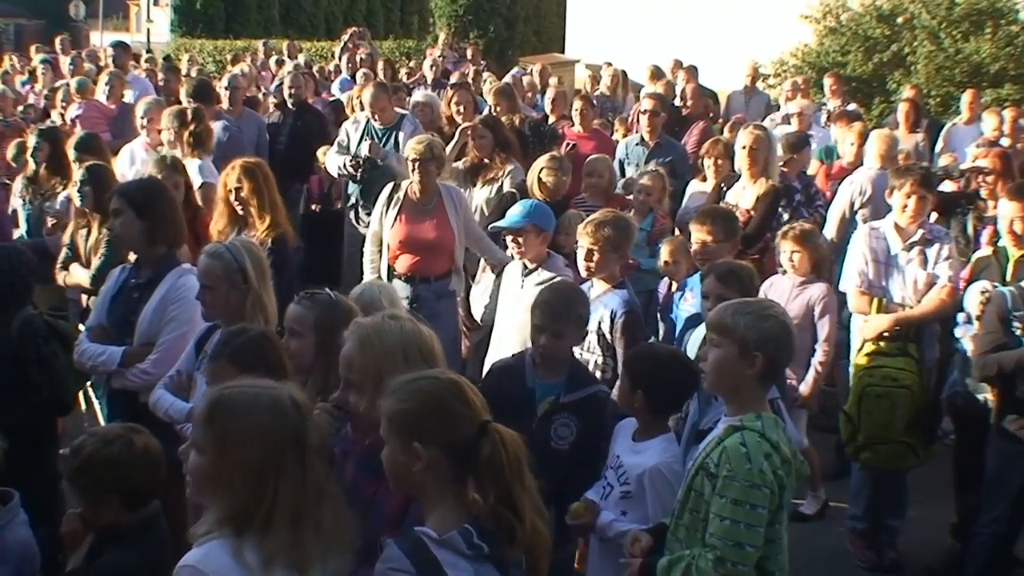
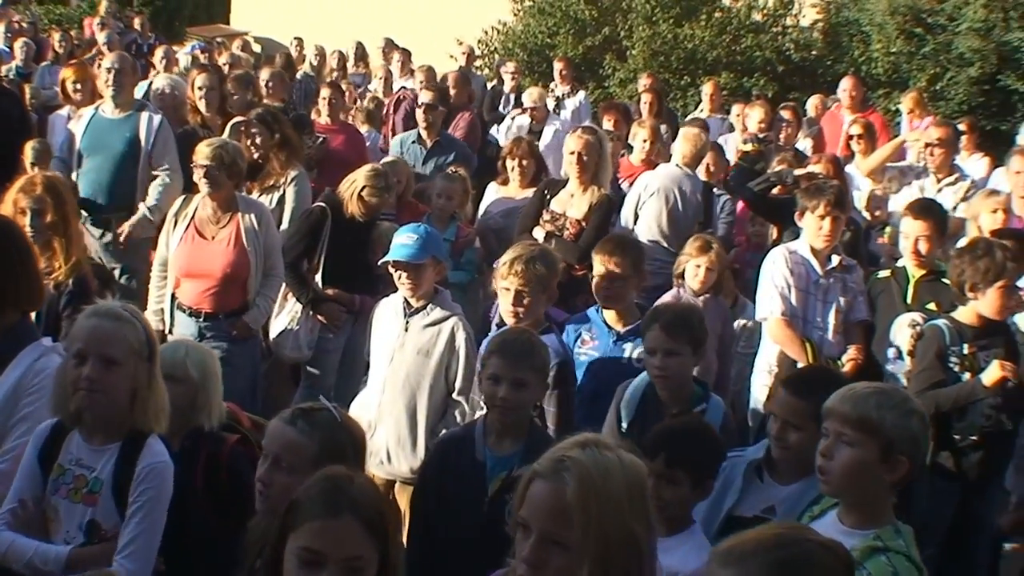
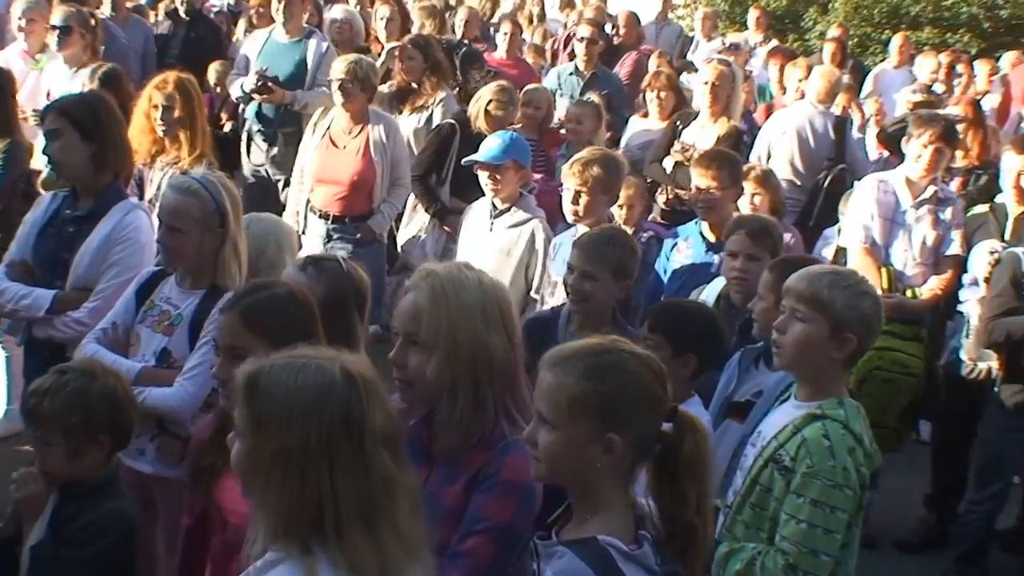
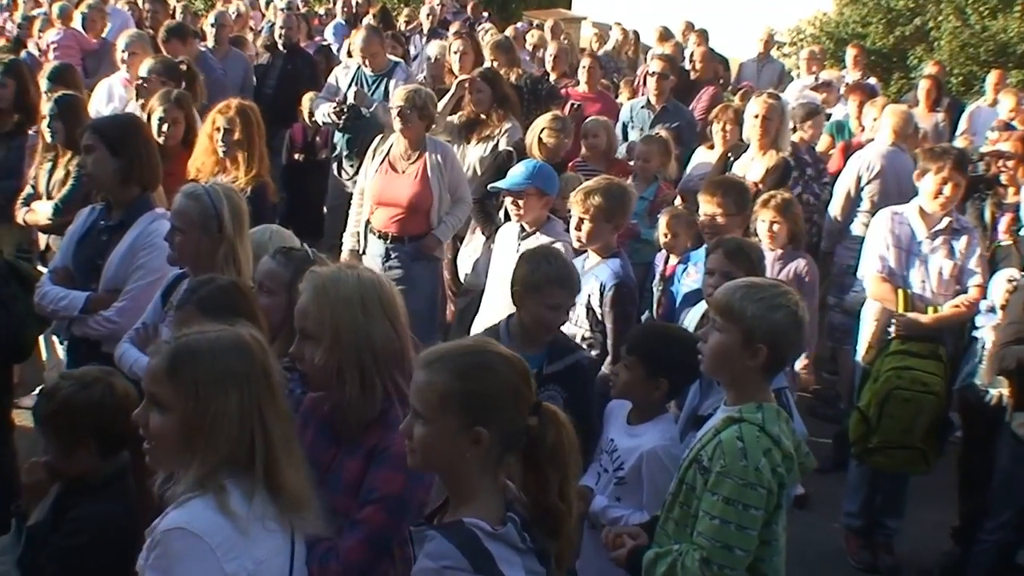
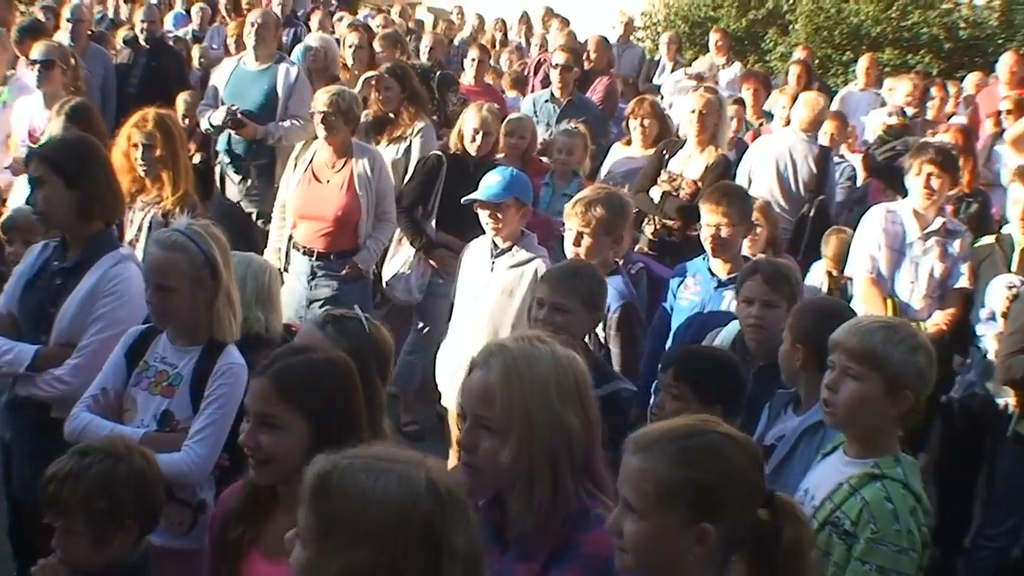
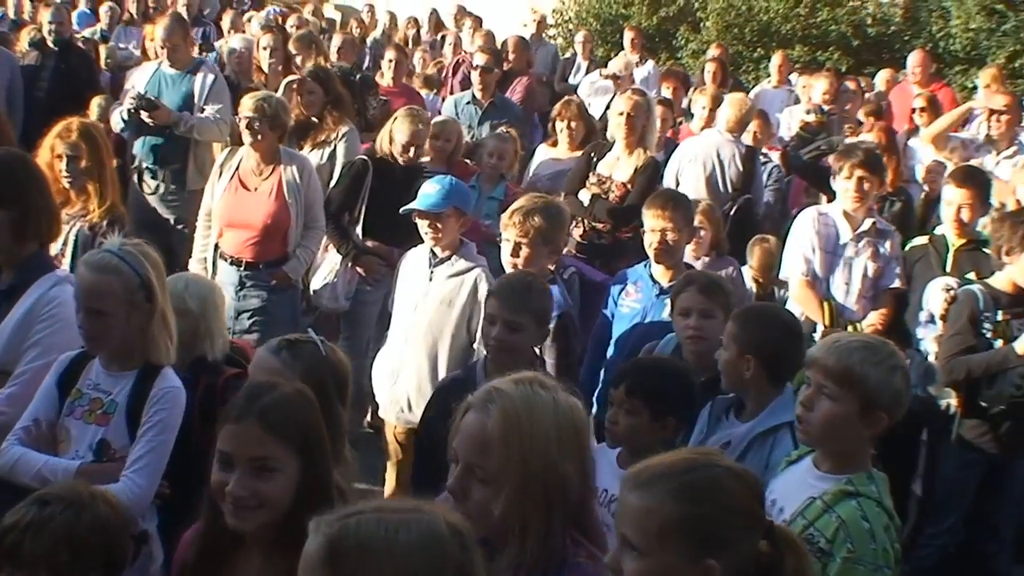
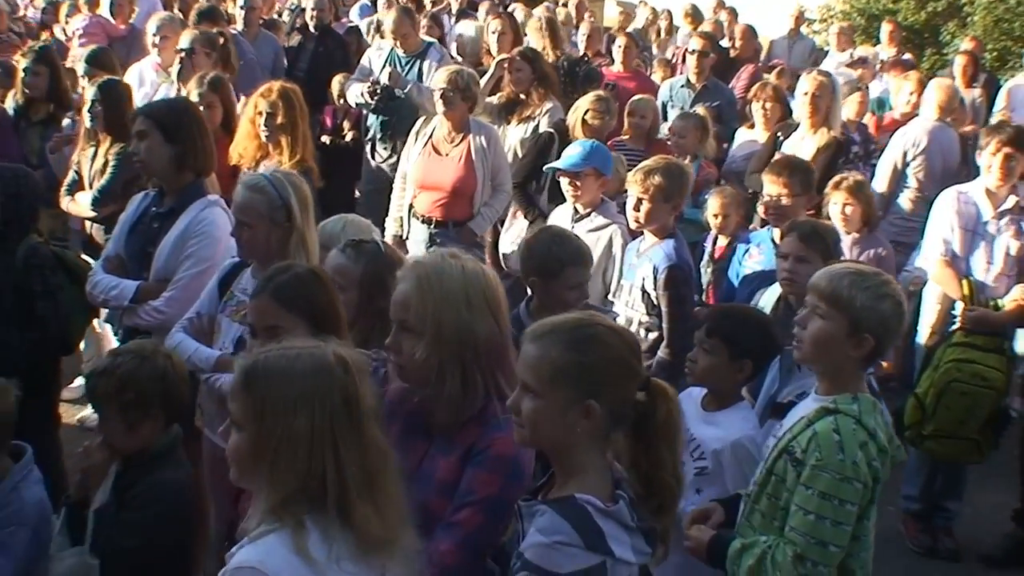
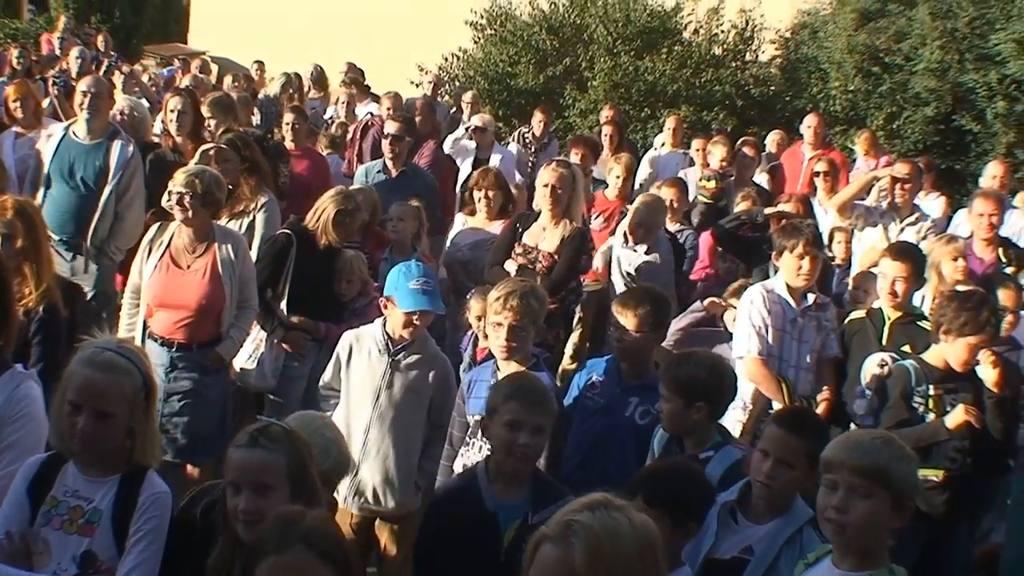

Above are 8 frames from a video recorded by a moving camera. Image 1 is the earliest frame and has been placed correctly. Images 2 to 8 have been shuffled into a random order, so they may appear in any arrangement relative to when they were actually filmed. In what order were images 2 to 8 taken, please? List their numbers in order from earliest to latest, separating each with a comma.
4, 7, 3, 5, 6, 2, 8
